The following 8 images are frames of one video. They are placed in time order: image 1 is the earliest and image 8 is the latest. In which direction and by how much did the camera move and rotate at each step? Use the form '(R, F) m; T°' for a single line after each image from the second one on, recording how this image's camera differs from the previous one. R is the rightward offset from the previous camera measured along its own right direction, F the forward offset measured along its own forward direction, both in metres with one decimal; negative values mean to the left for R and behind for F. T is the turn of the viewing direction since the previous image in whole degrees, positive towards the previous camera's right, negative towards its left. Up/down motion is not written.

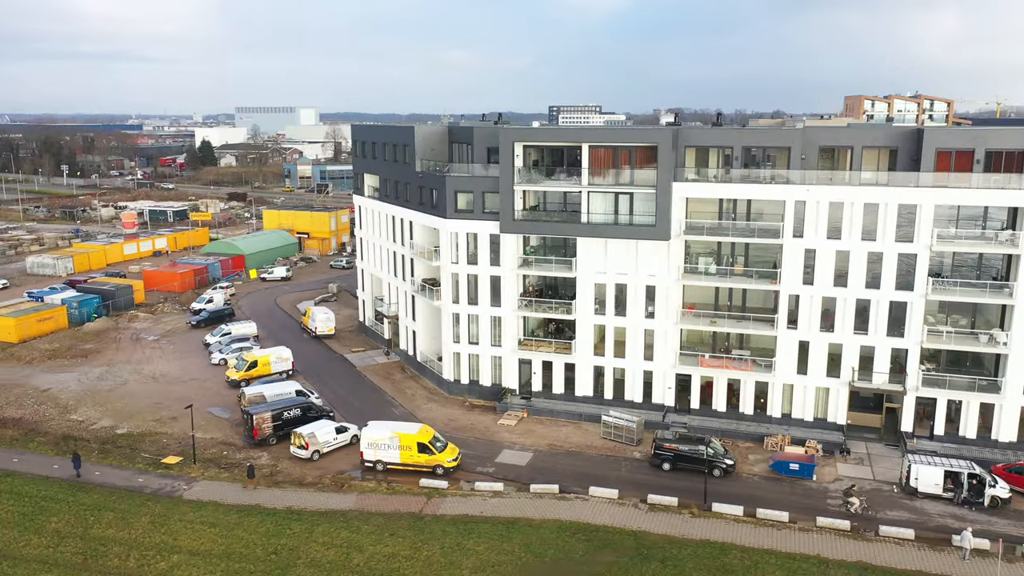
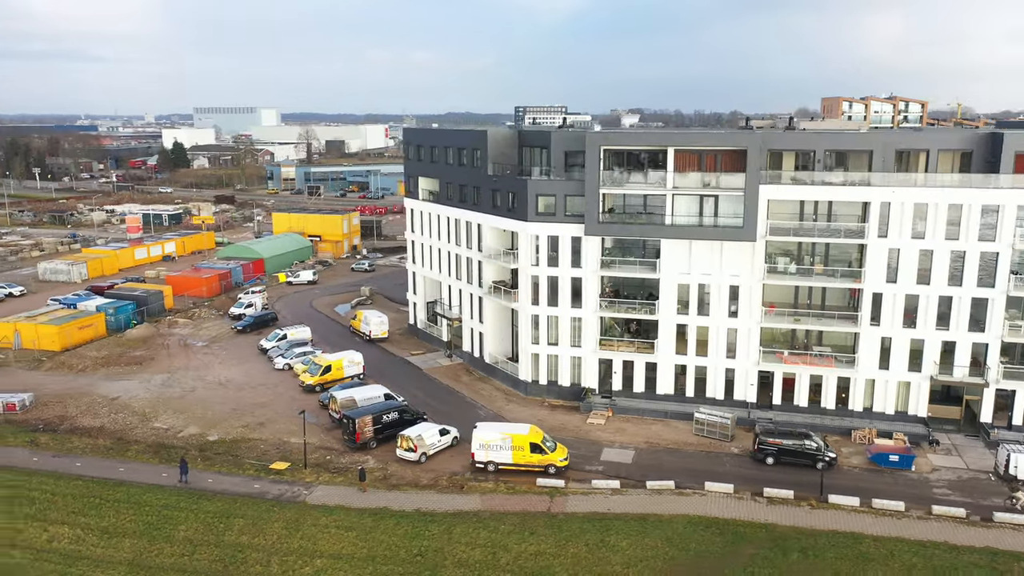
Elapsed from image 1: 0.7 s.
(-4.7, -0.3) m; +3°
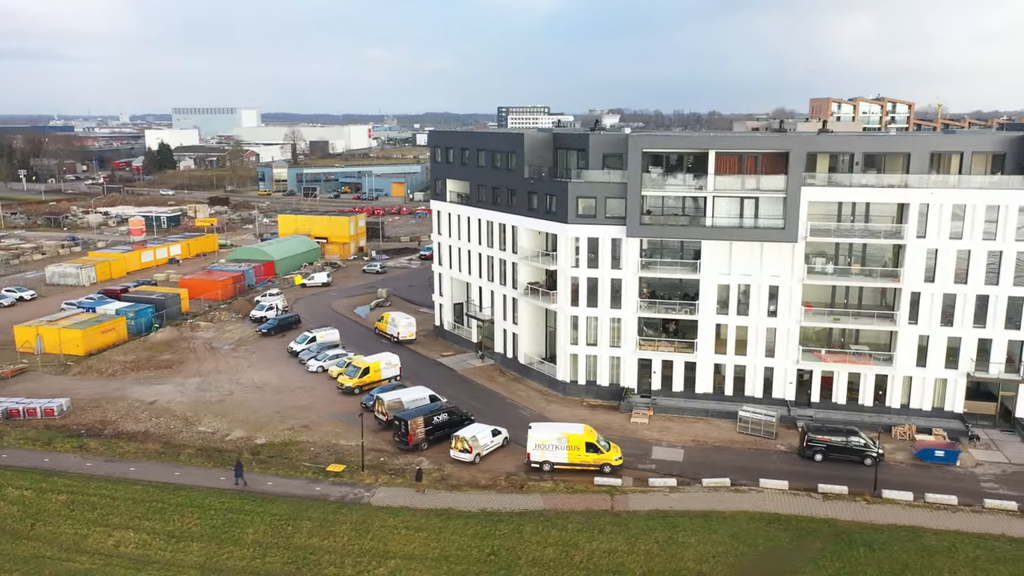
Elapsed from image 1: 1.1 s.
(-2.4, -0.3) m; +2°
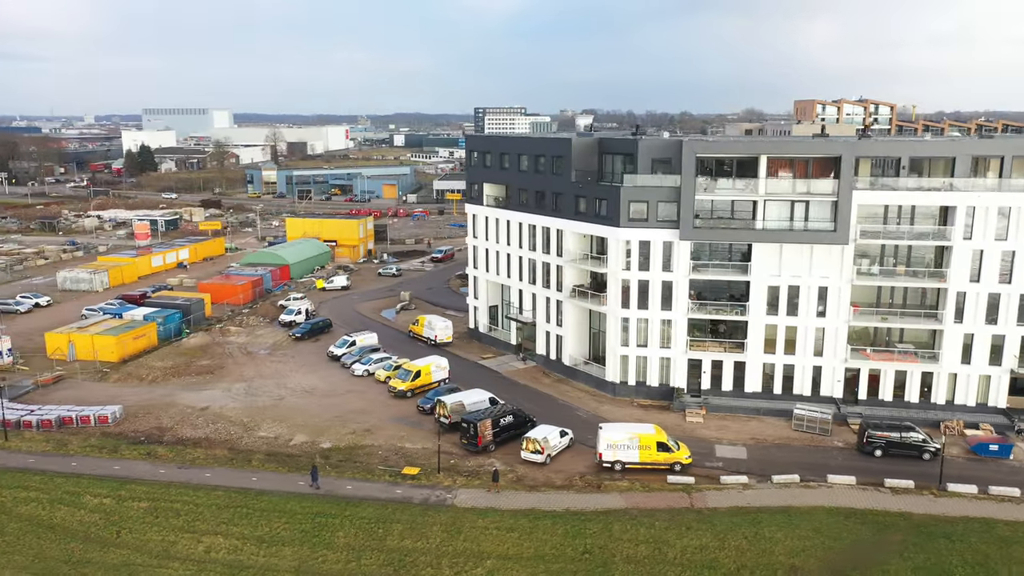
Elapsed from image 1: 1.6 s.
(-3.2, -0.4) m; +2°
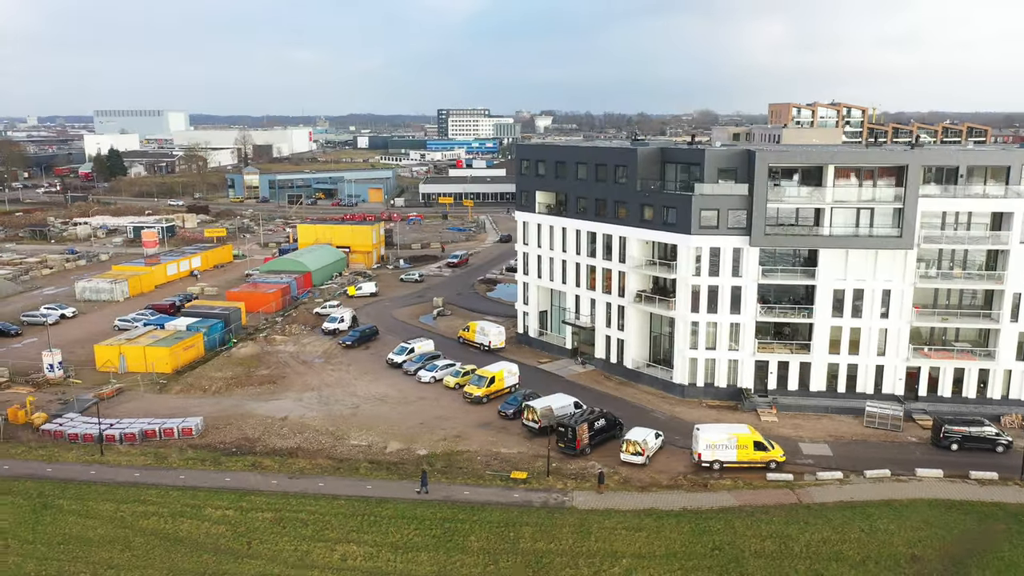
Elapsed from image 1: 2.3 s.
(-4.9, -0.7) m; +3°
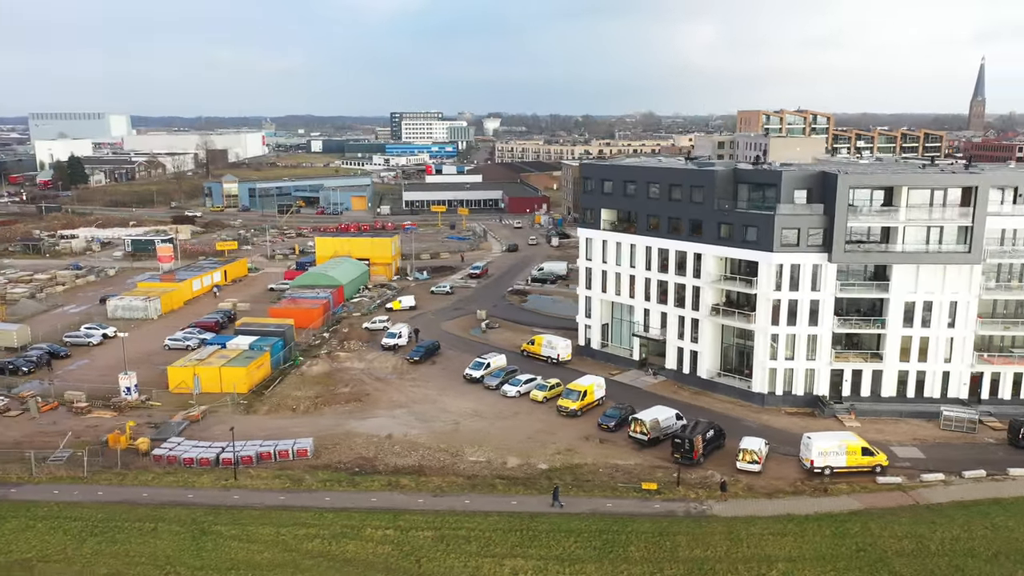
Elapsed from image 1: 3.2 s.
(-6.5, -1.1) m; +4°
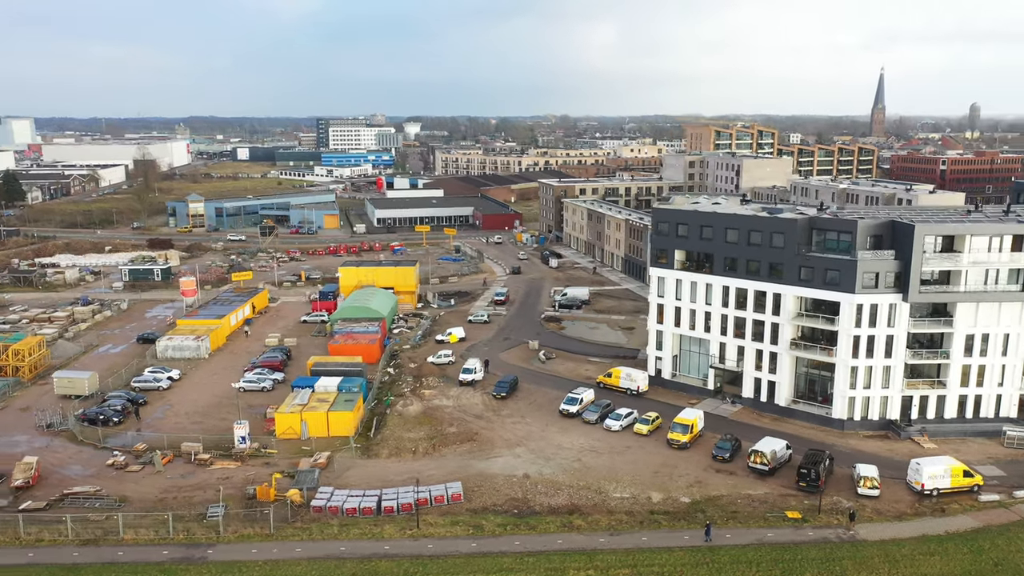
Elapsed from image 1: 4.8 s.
(-9.4, -2.1) m; +6°
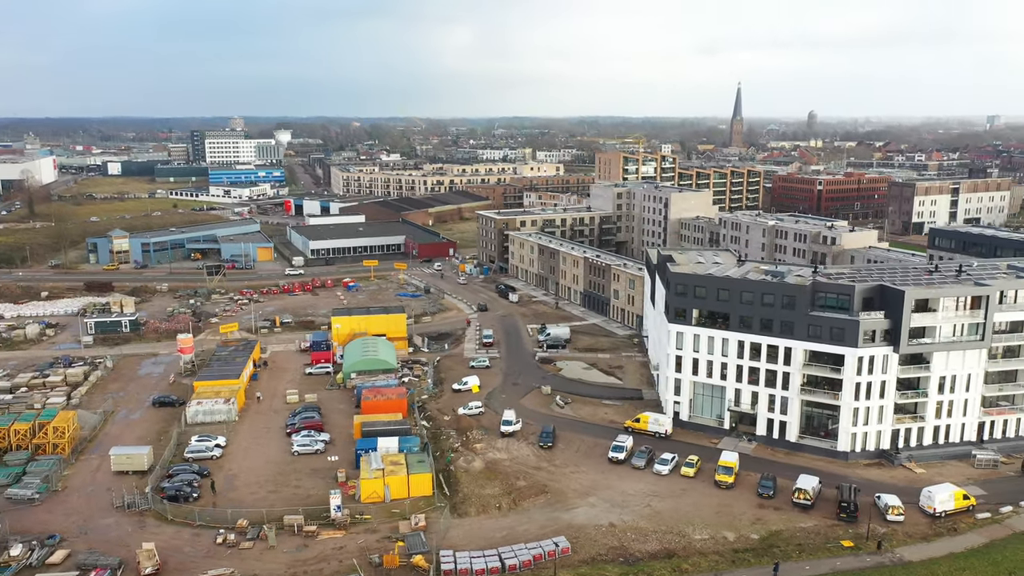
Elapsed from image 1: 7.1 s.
(-10.9, -3.9) m; +10°
